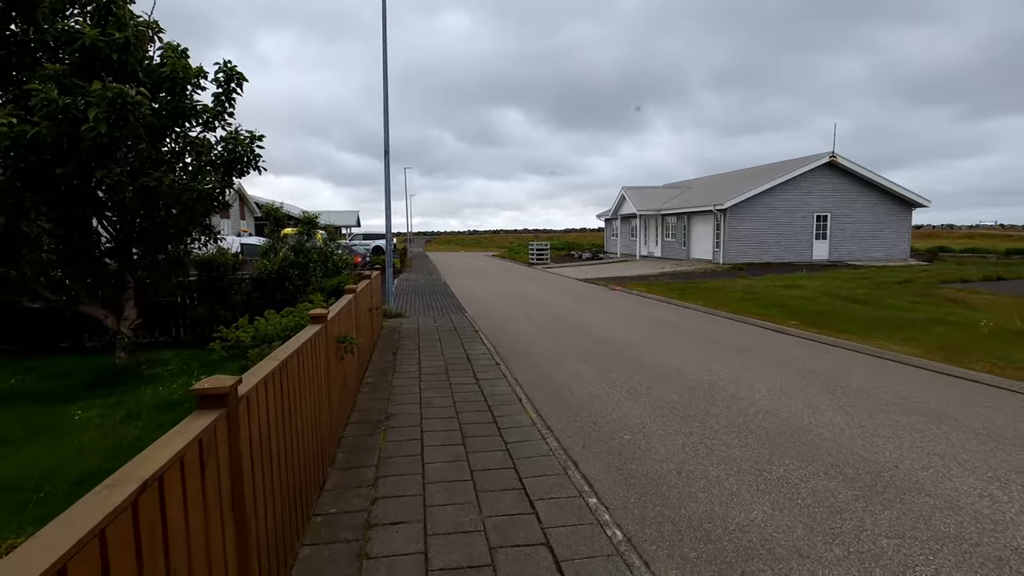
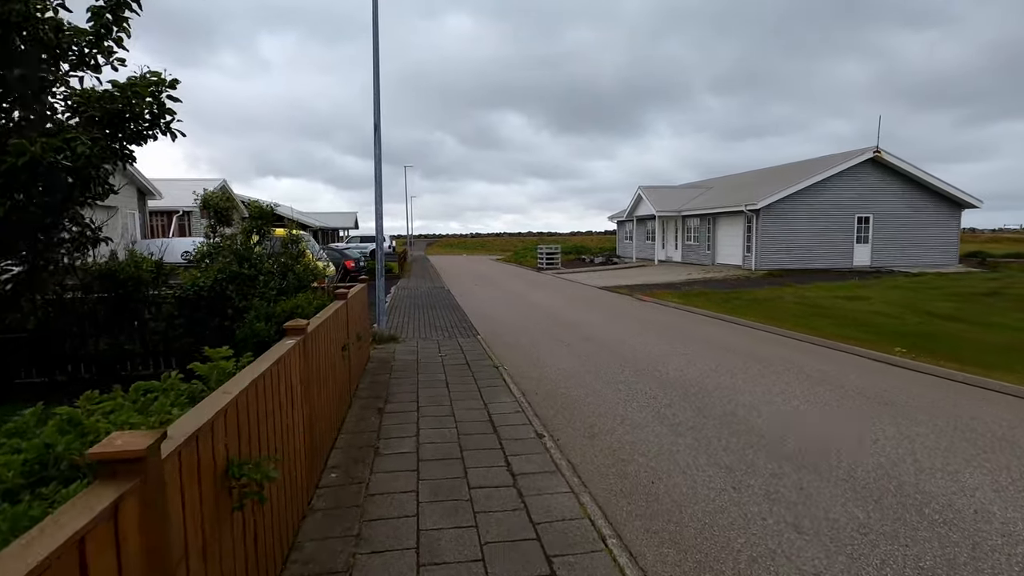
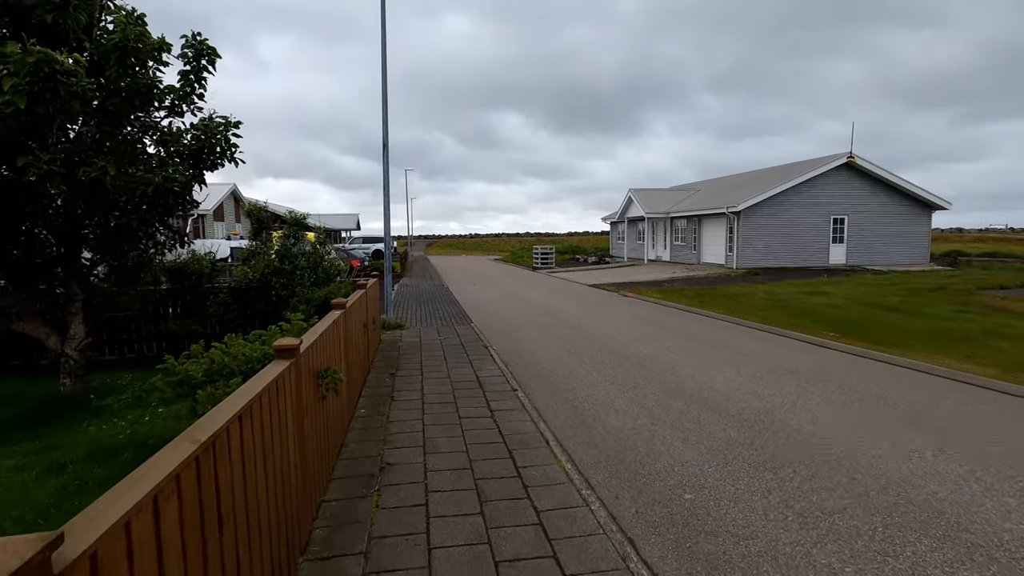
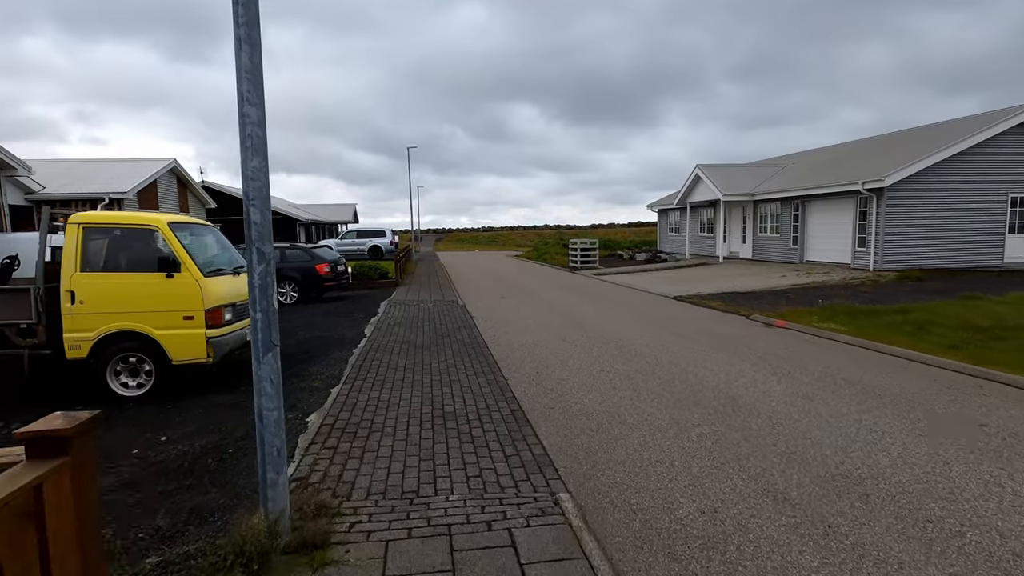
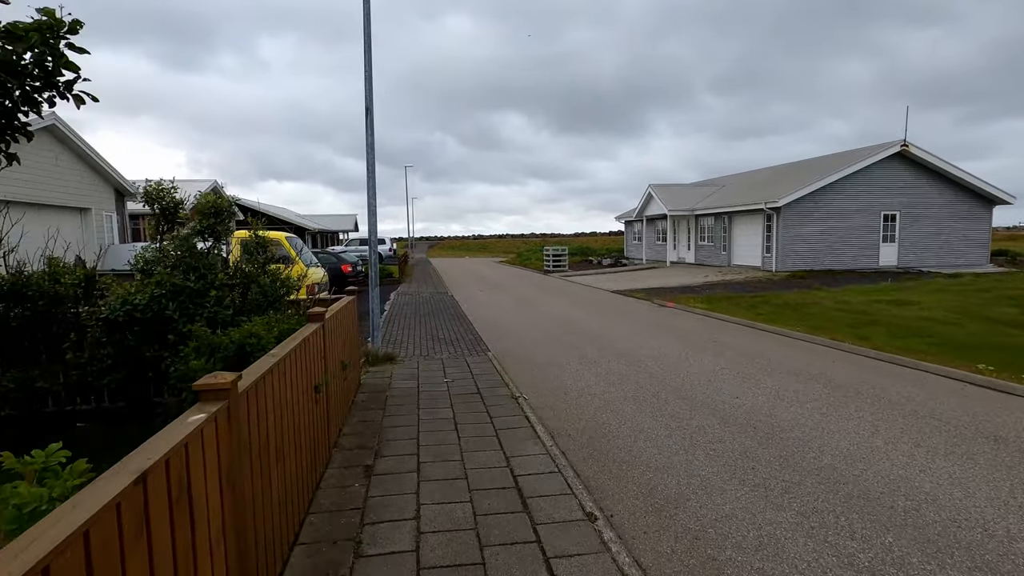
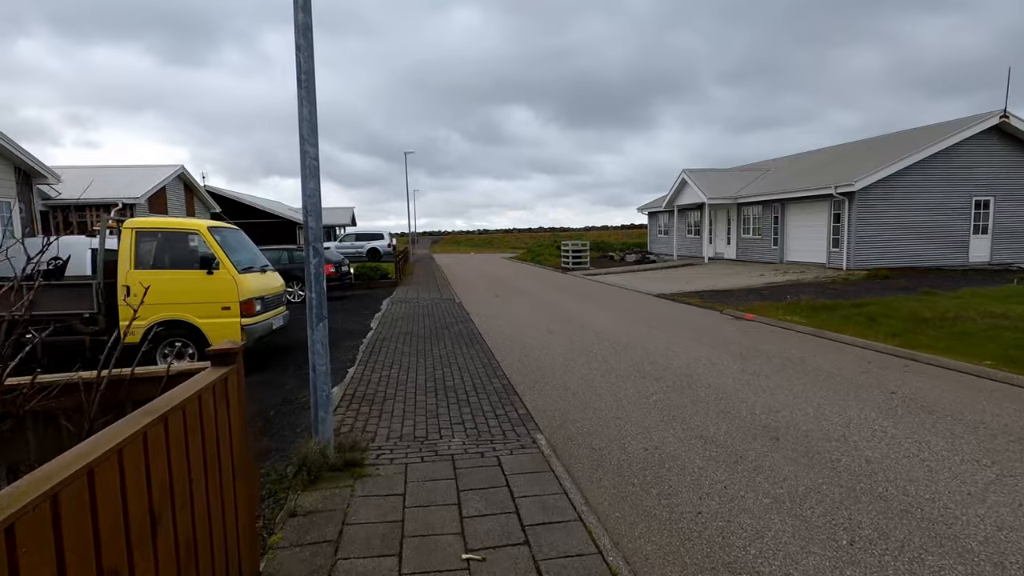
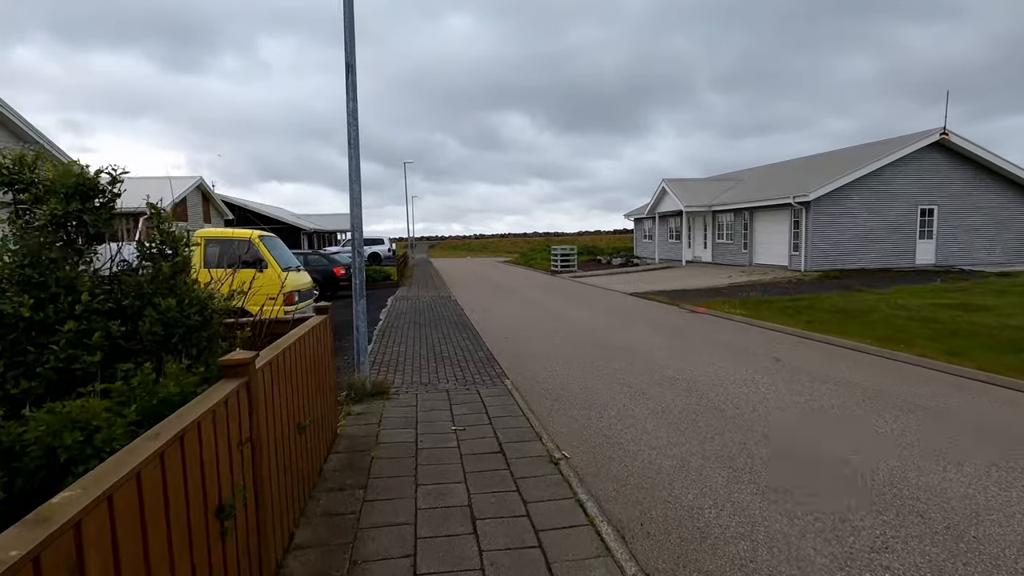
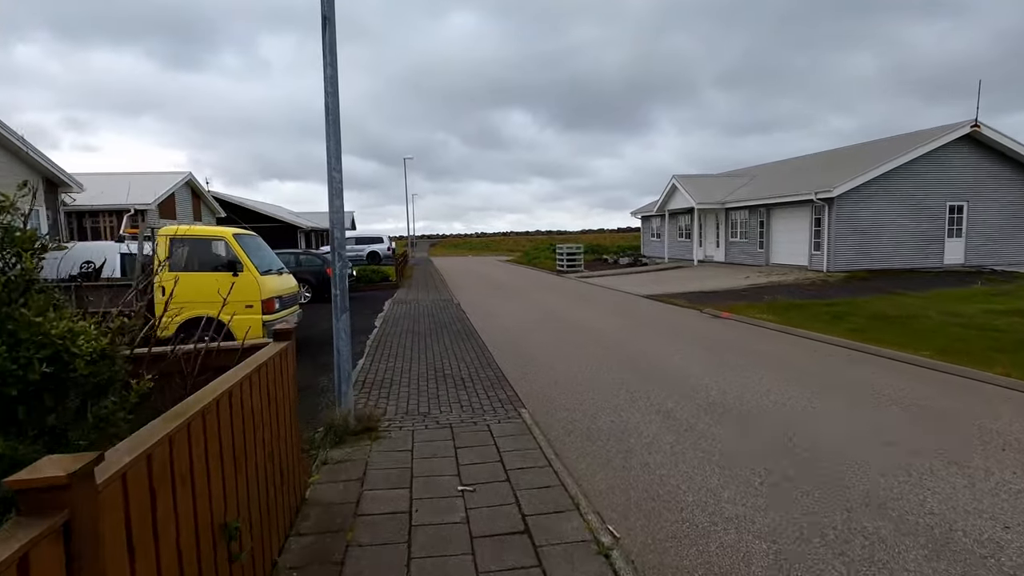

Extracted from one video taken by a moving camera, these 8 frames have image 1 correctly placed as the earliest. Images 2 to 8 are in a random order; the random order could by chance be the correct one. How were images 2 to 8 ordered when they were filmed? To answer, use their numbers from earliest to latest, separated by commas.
3, 2, 5, 7, 8, 6, 4
